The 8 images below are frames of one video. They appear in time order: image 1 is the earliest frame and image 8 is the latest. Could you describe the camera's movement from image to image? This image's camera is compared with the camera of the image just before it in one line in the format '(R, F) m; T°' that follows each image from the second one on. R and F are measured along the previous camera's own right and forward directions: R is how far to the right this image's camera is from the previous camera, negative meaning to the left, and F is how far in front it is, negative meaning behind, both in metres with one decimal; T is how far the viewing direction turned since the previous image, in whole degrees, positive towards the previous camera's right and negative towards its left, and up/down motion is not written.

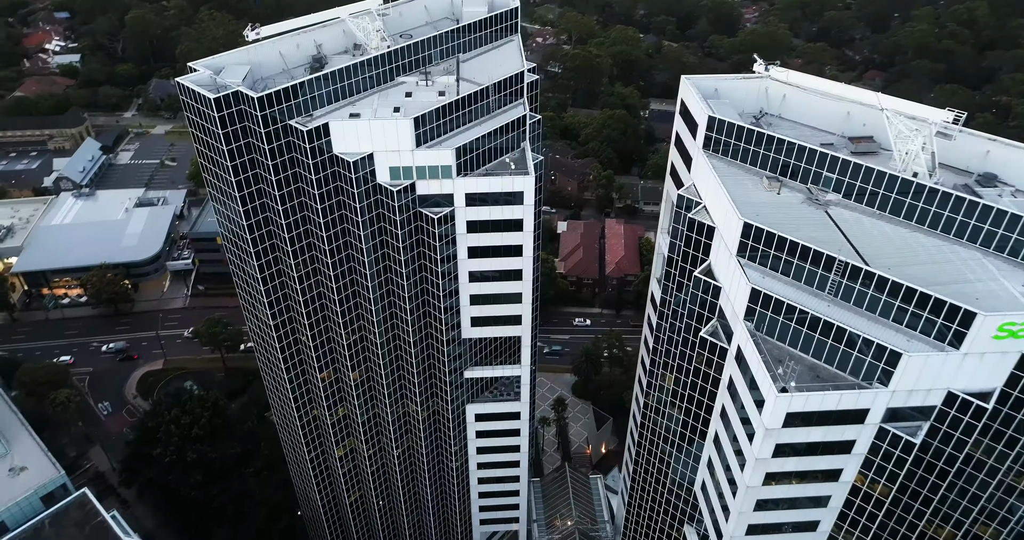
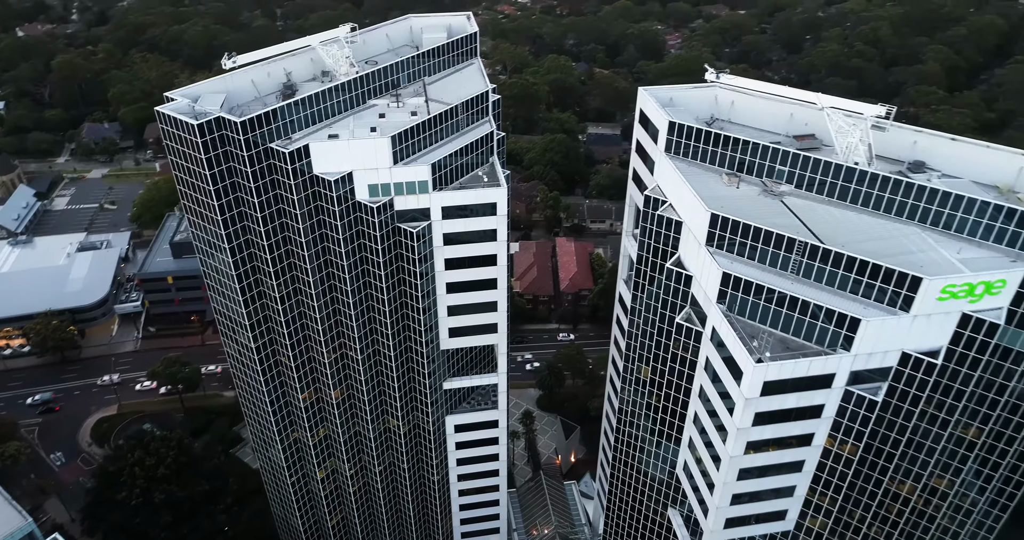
(-2.9, -2.2) m; +5°
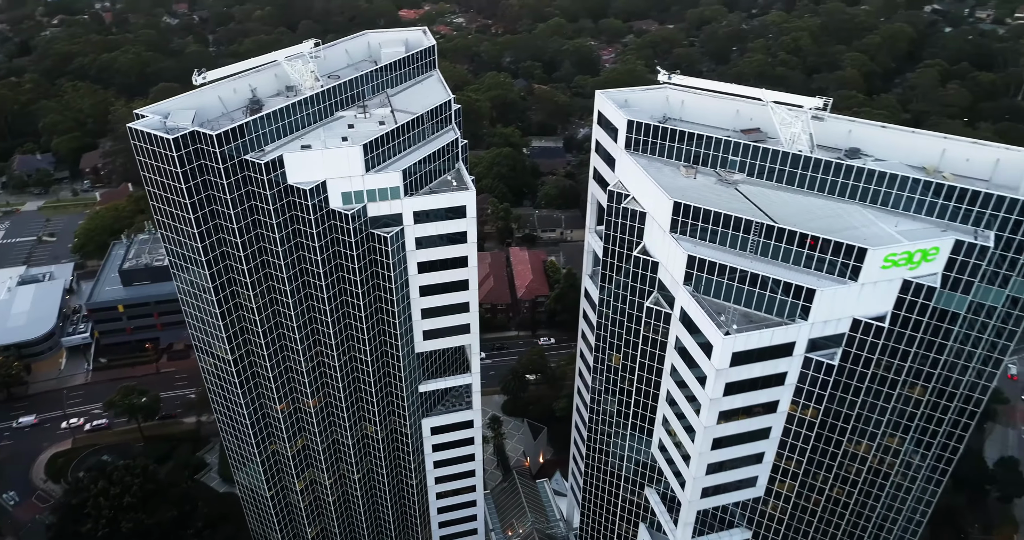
(-2.3, -2.1) m; +5°
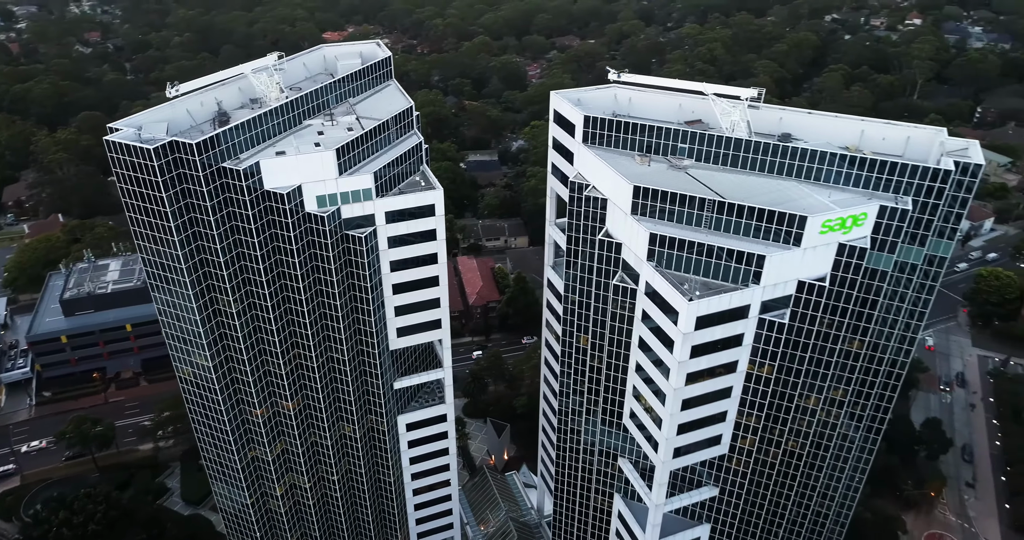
(-3.2, -3.1) m; +6°
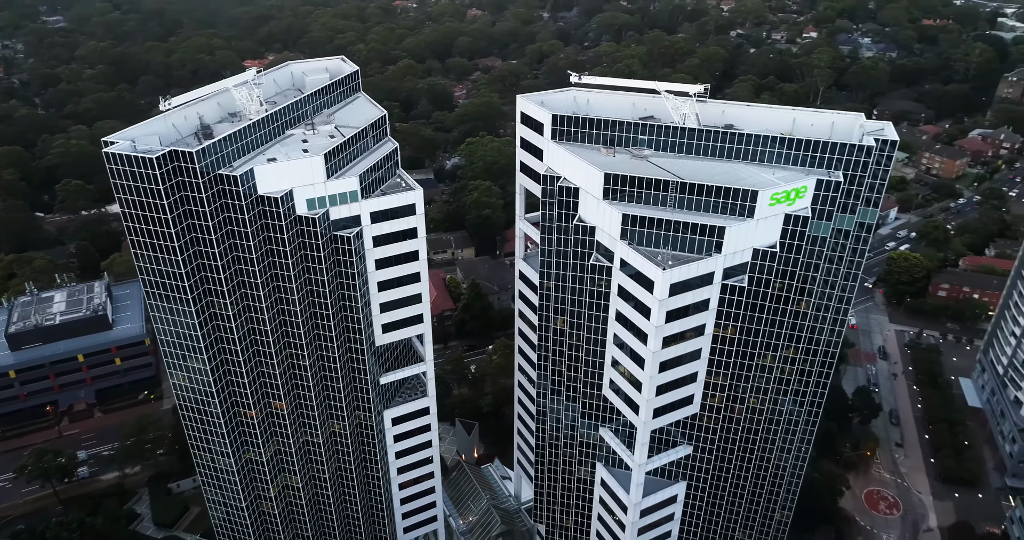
(-4.8, -4.4) m; +6°
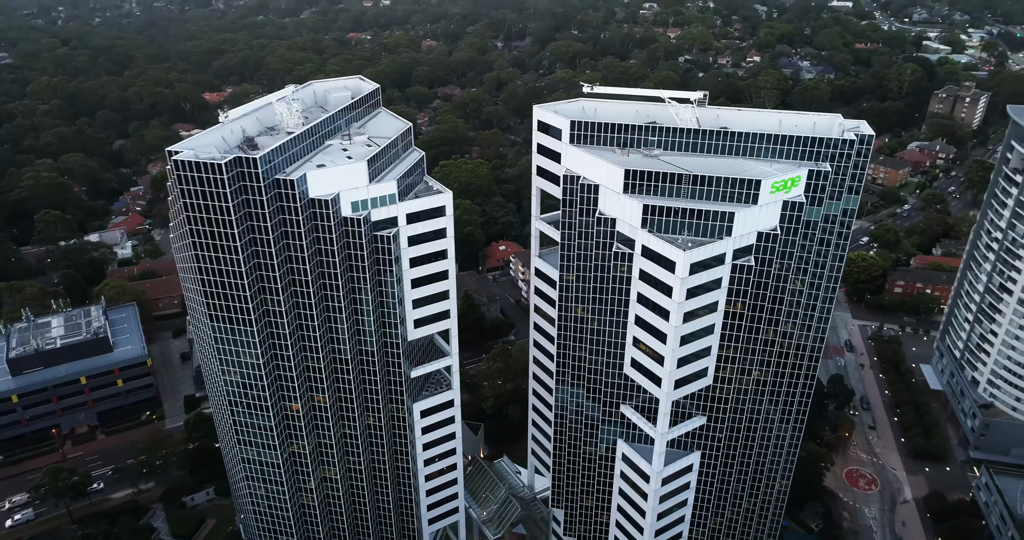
(-7.3, -5.7) m; +4°
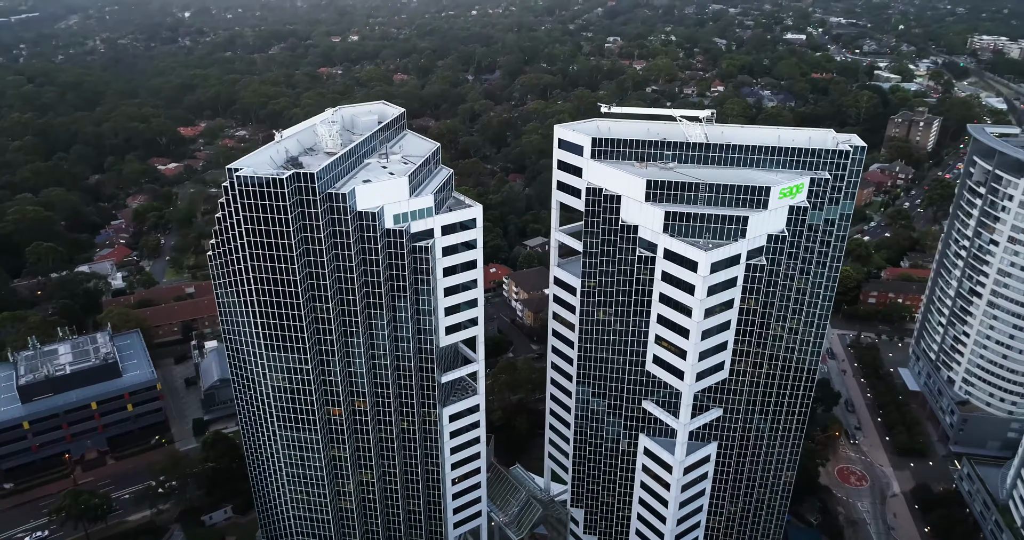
(-6.6, -5.0) m; +3°
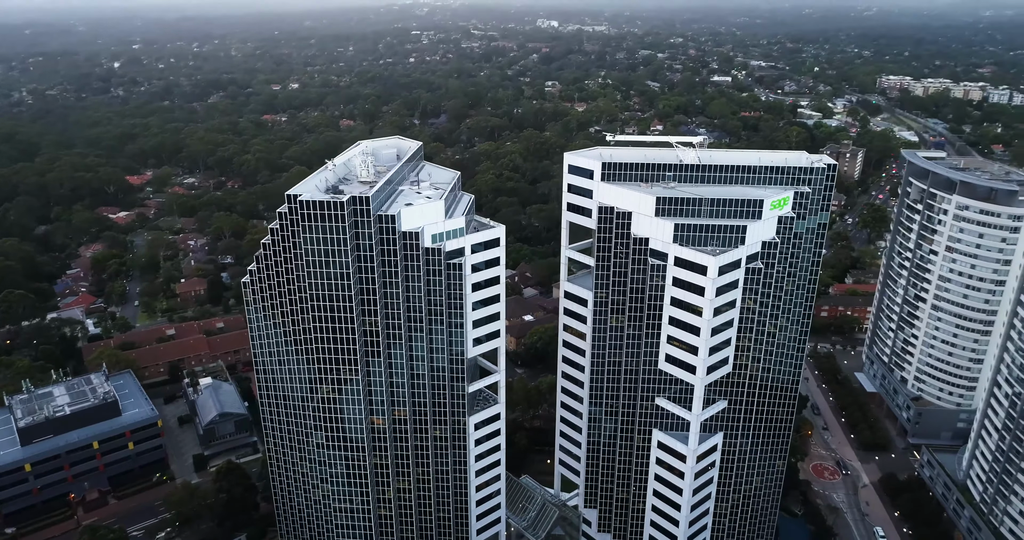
(-9.9, -7.1) m; +5°
